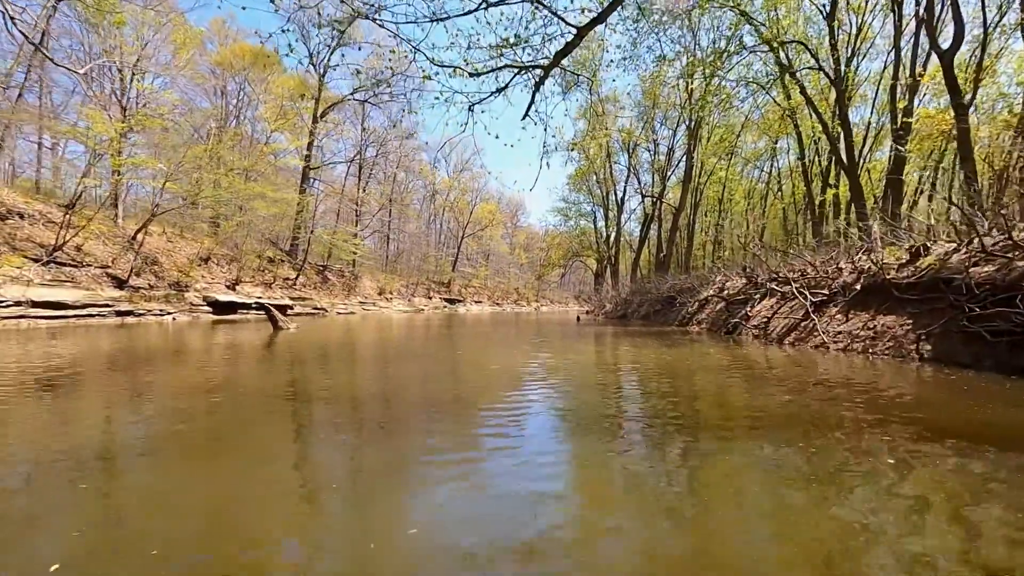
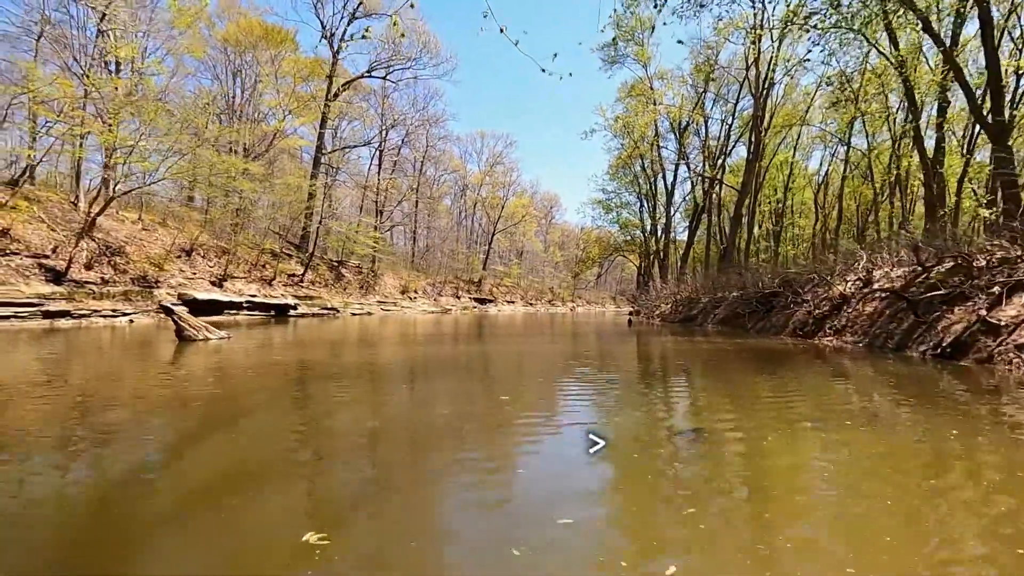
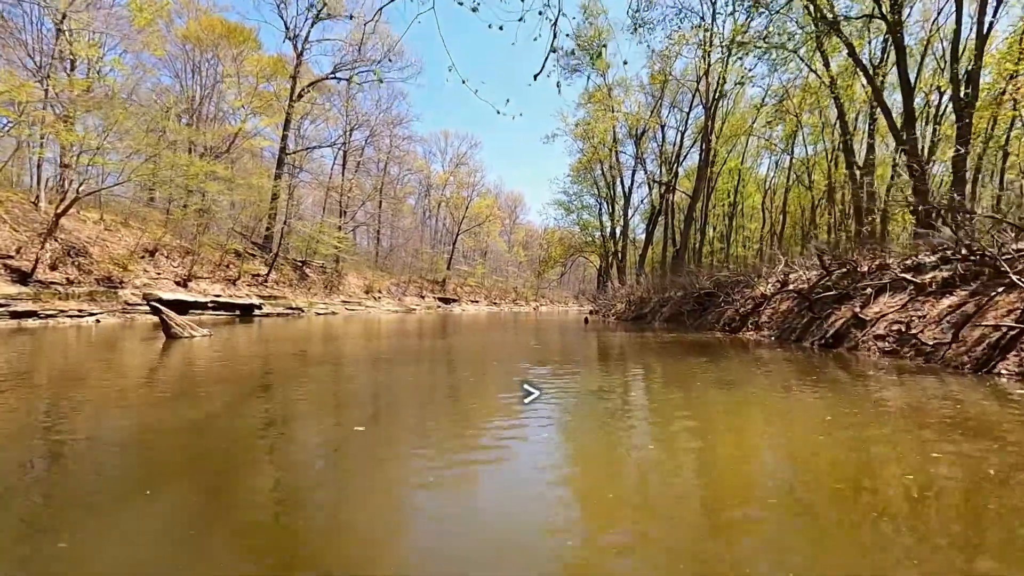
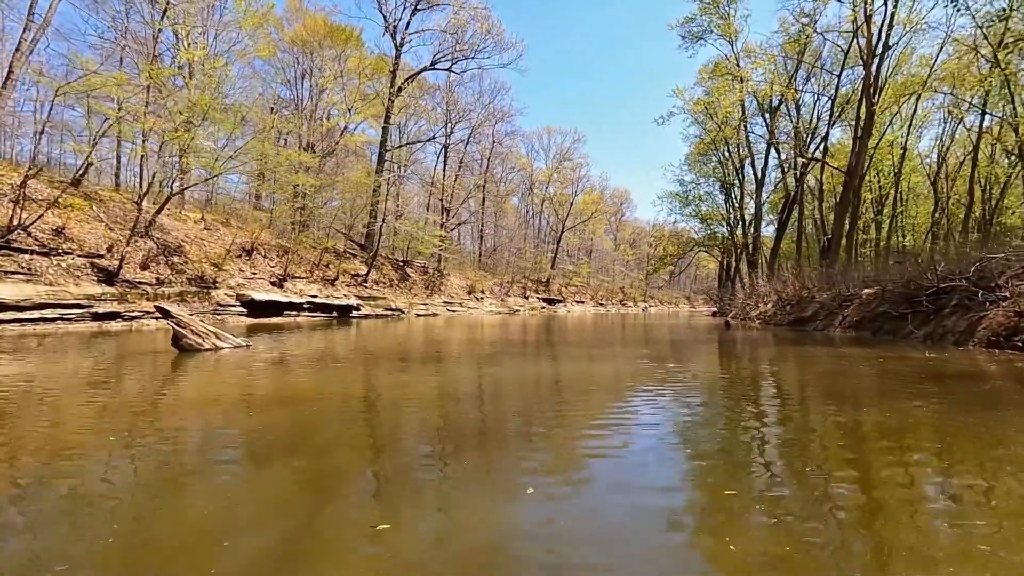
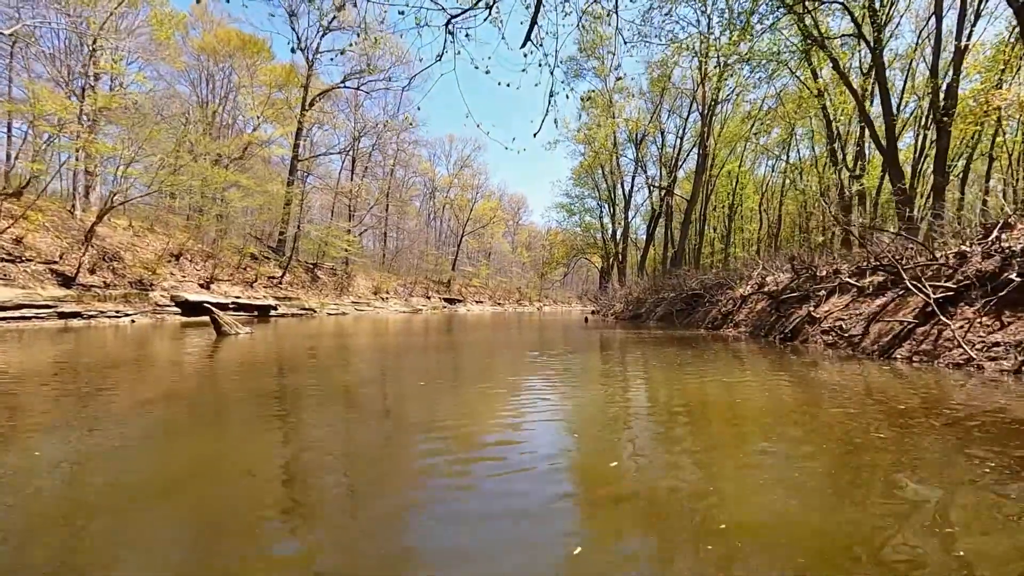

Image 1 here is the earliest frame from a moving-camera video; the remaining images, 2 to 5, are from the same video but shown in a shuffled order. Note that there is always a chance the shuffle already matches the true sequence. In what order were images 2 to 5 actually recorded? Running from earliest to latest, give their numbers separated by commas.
5, 3, 2, 4
